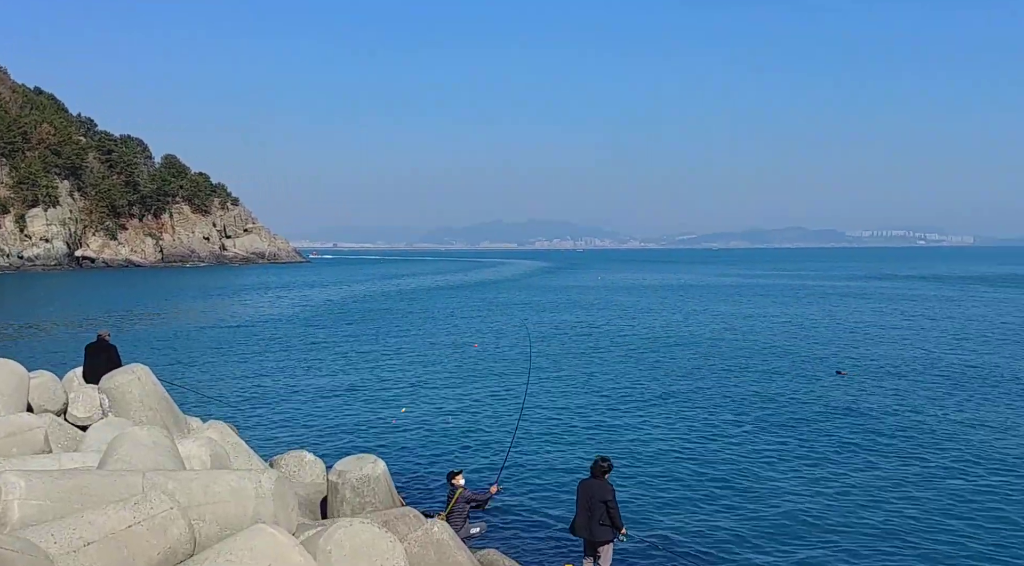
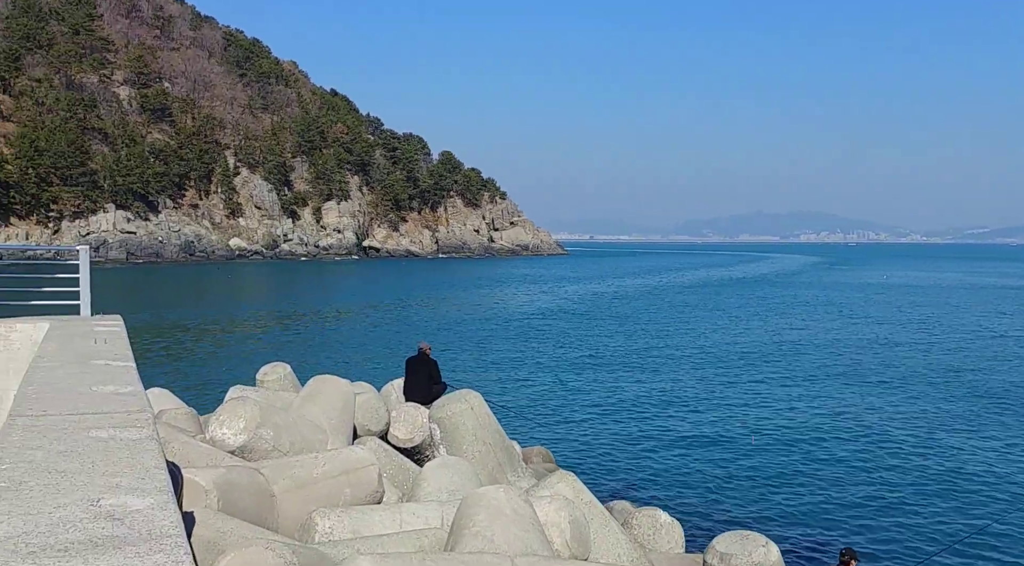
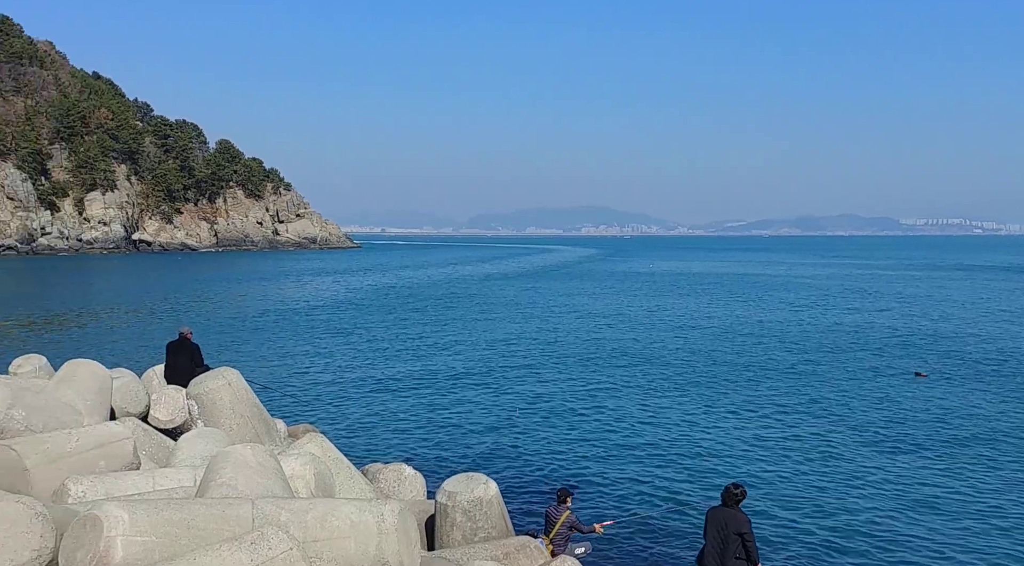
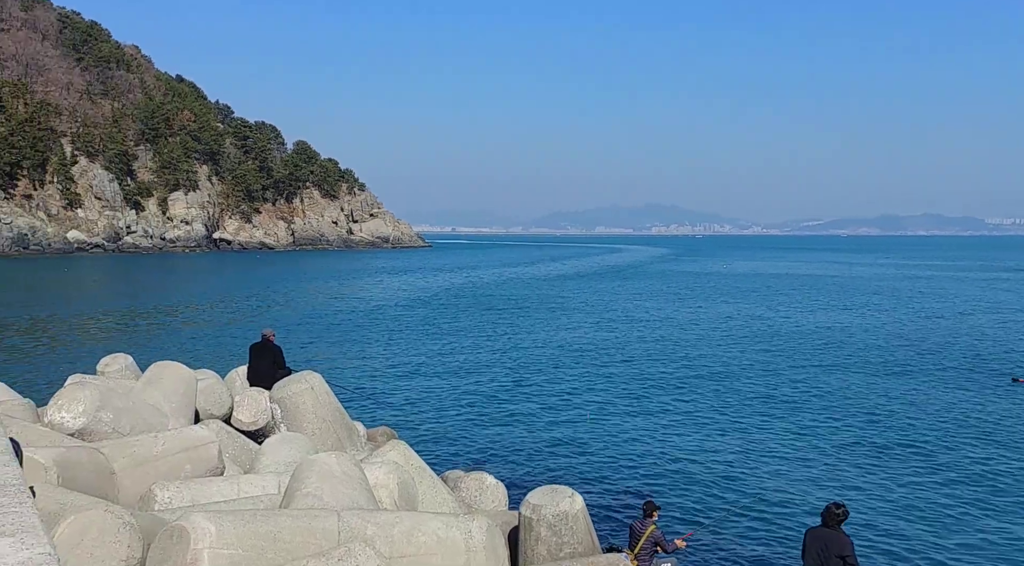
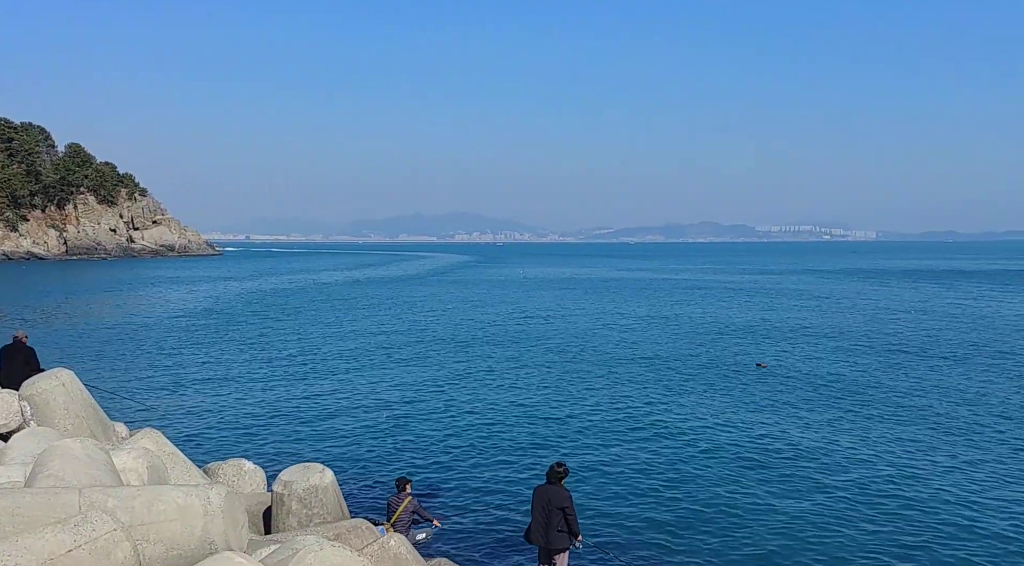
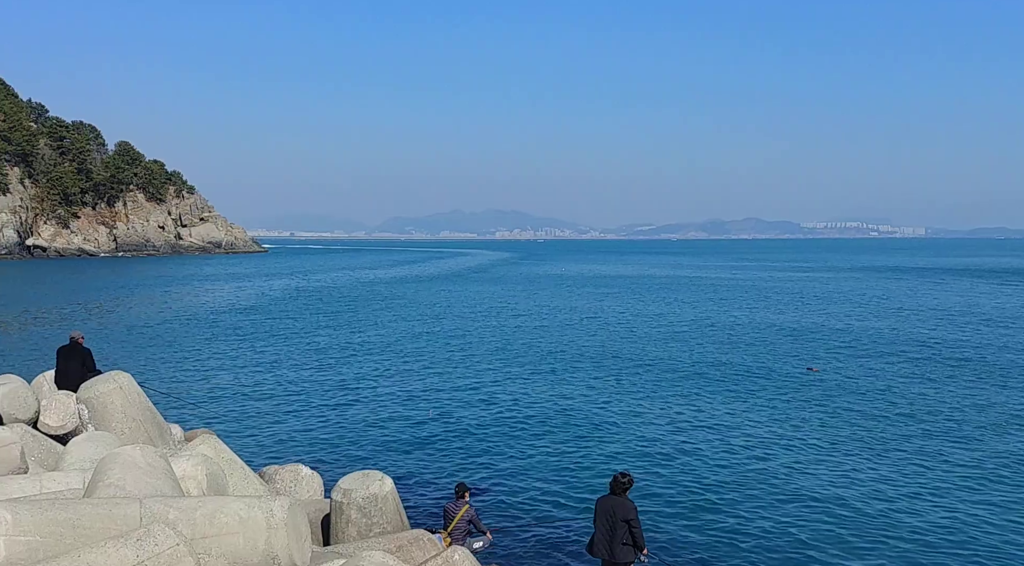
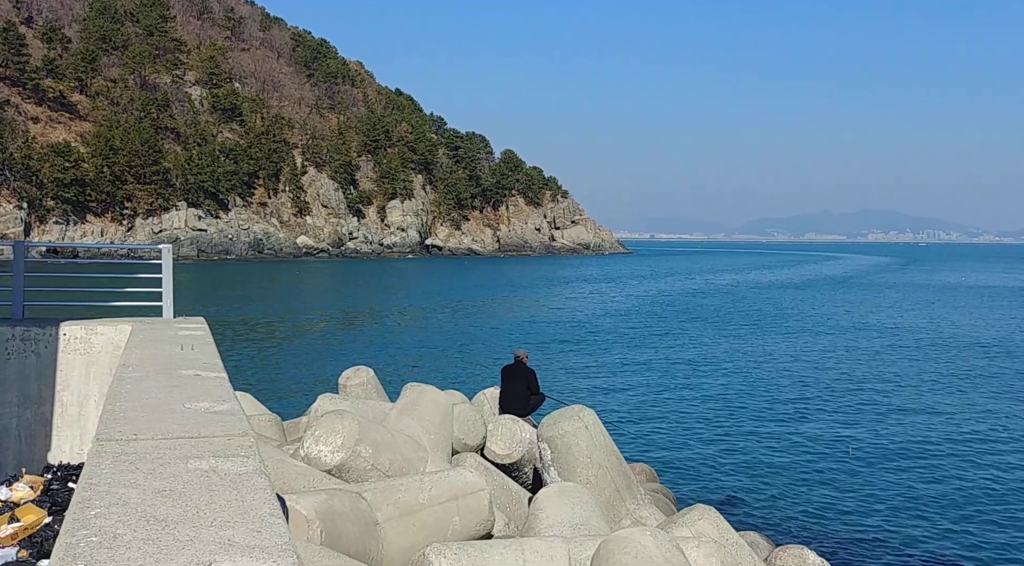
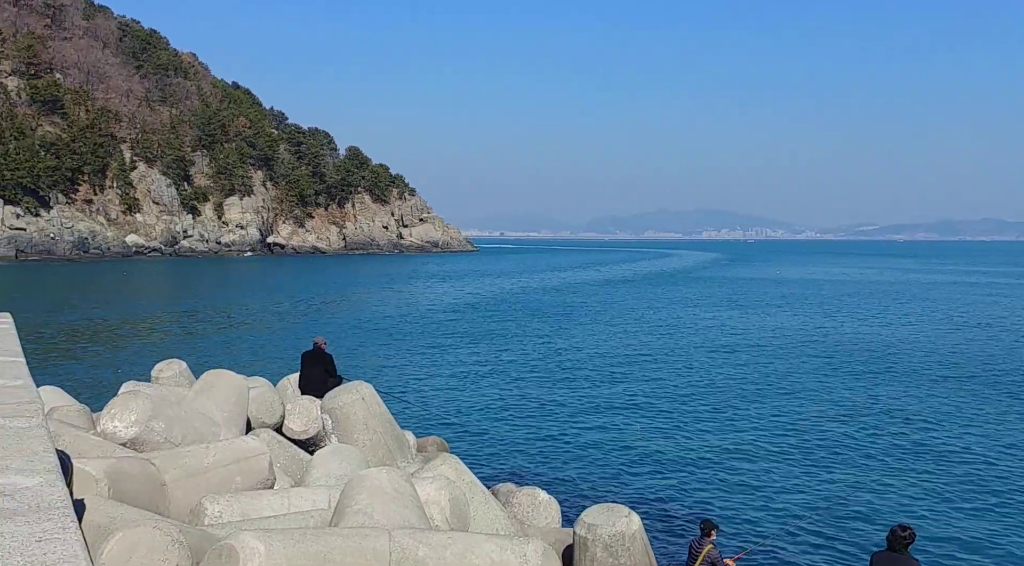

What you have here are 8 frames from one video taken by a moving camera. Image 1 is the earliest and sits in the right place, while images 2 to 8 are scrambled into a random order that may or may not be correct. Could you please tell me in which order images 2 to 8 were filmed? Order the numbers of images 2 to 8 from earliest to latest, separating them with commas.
5, 6, 3, 4, 8, 2, 7
